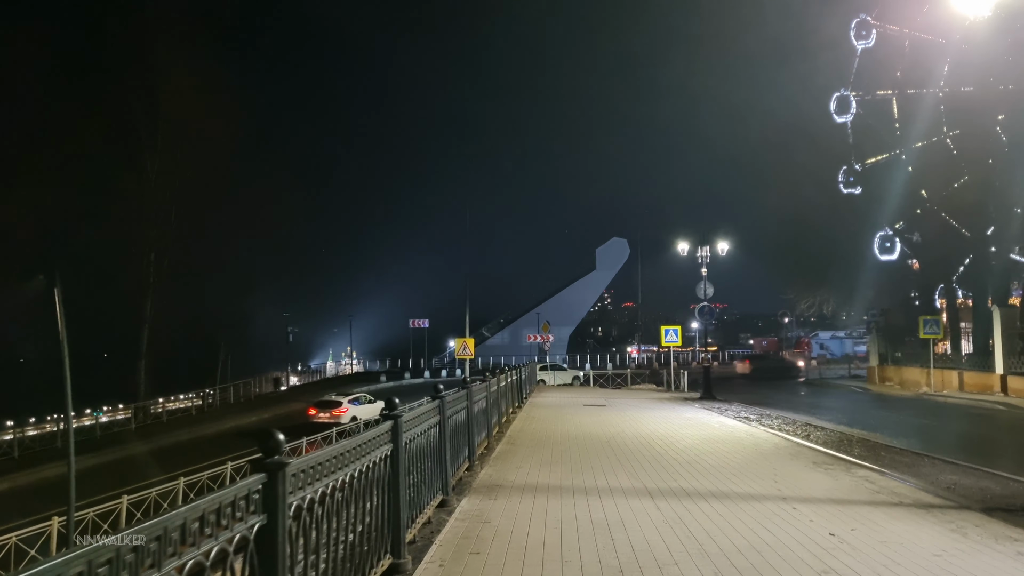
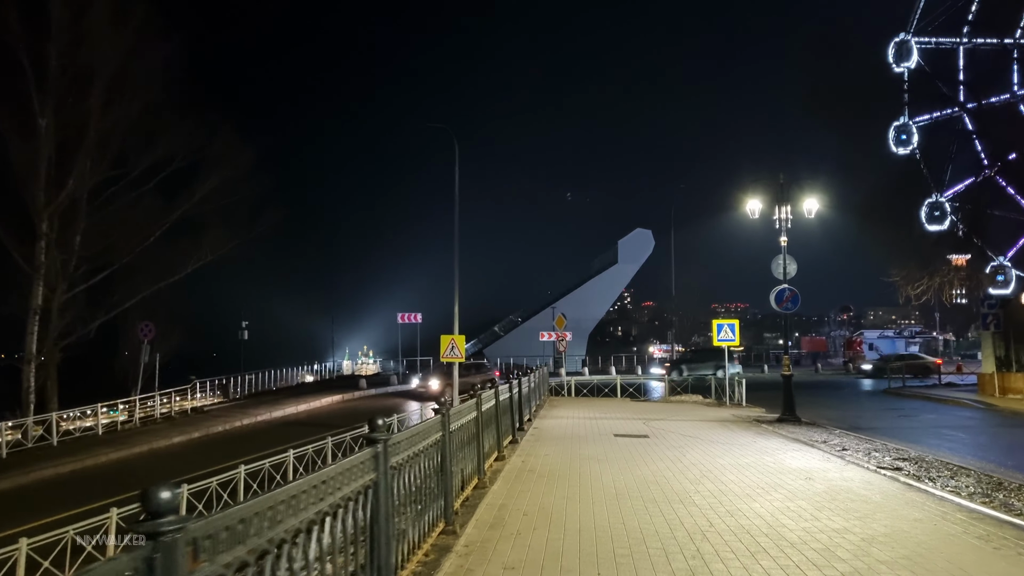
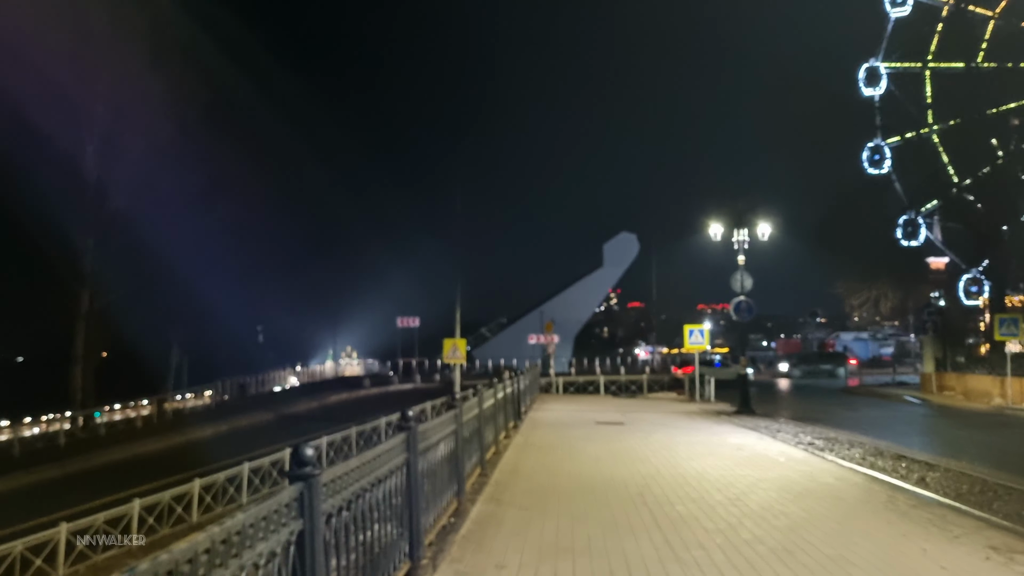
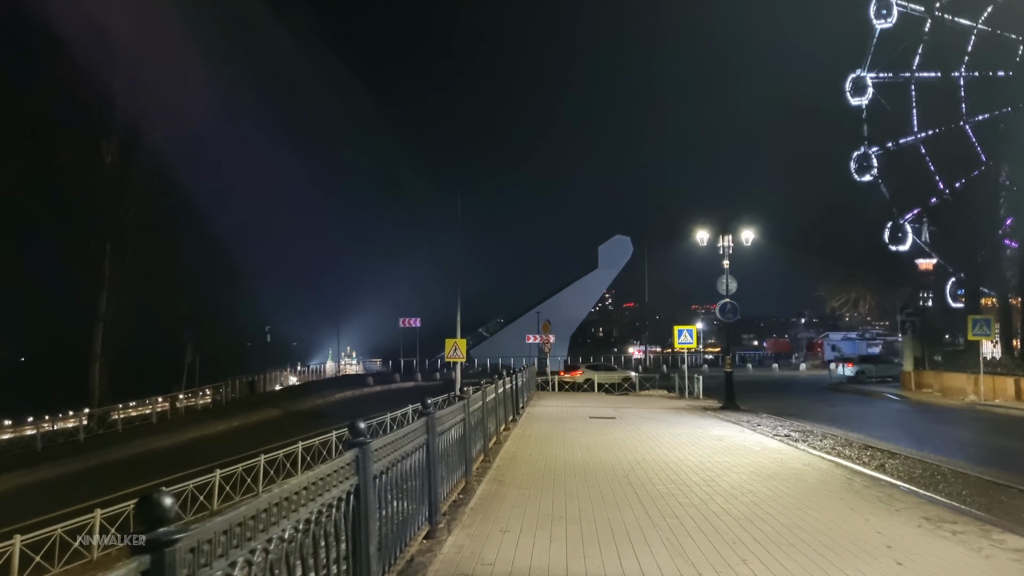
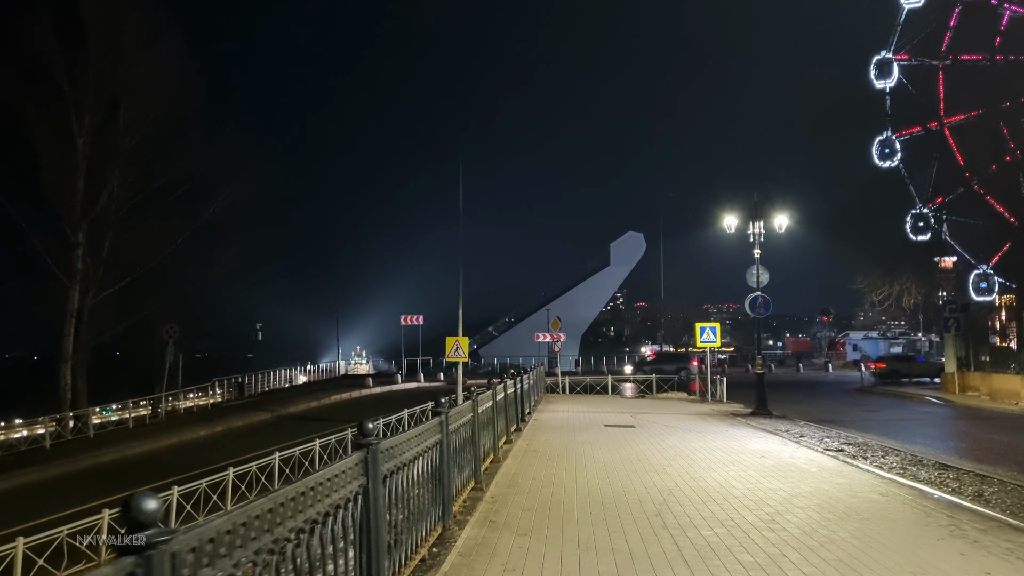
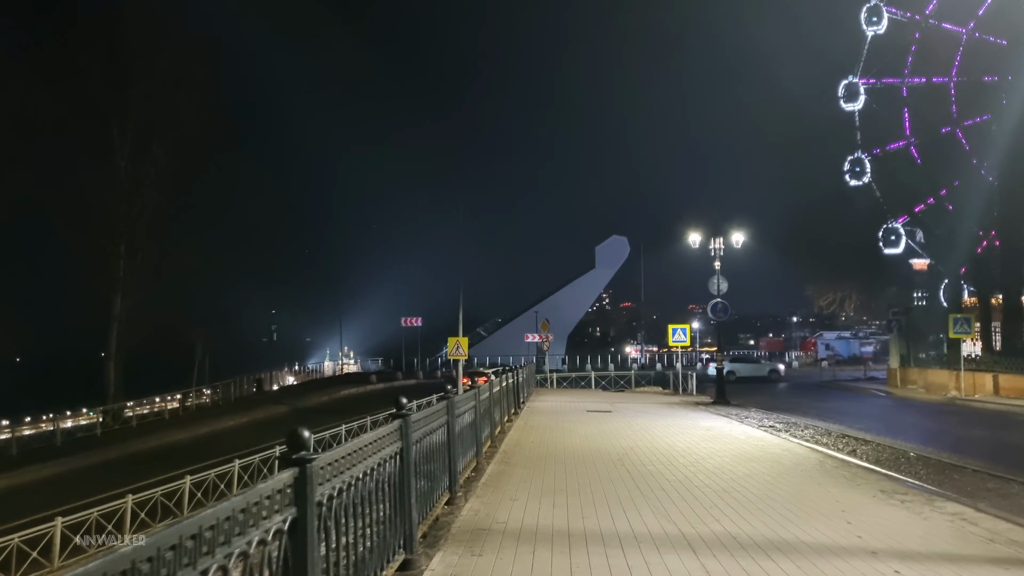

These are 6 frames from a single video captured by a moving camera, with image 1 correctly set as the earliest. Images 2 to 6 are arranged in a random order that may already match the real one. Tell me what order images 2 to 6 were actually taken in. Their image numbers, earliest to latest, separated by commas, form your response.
6, 4, 3, 5, 2
